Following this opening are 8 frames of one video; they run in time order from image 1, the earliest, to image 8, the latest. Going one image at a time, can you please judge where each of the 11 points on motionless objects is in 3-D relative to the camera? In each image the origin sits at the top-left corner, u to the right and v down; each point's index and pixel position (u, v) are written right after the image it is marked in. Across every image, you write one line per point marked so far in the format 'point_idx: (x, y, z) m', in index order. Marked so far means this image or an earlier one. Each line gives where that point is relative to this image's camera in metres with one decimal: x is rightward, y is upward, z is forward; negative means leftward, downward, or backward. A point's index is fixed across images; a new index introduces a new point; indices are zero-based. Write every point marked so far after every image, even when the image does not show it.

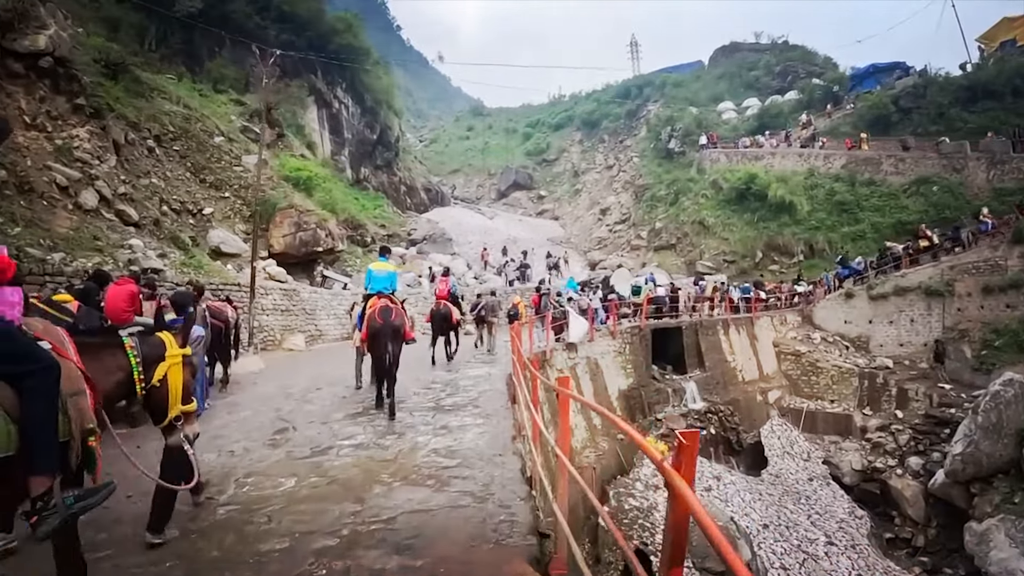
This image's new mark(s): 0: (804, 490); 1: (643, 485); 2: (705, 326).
0: (+7.5, -5.1, +16.2) m
1: (+2.5, -3.8, +12.2) m
2: (+6.0, -1.2, +19.5) m
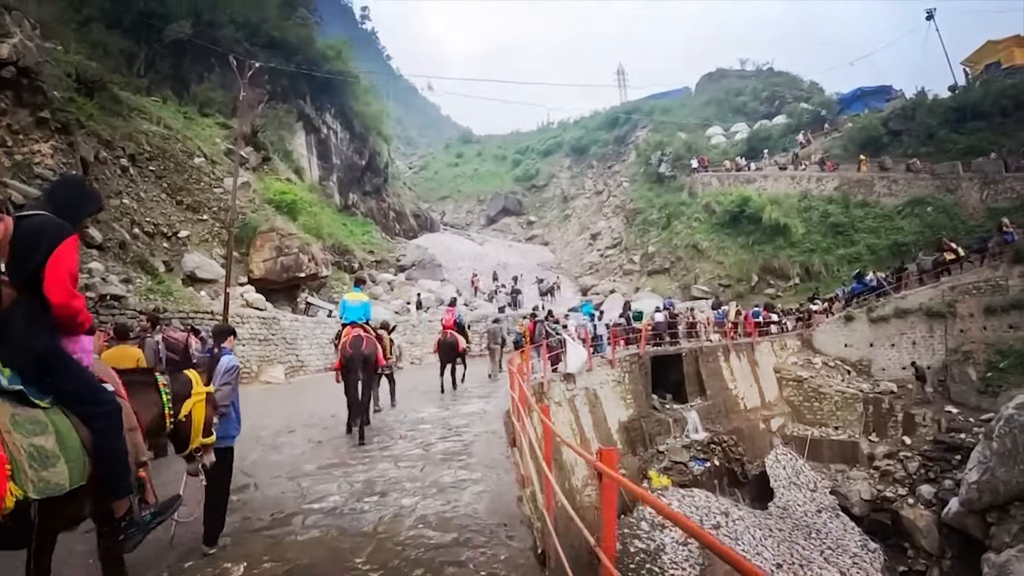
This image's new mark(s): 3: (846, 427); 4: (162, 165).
0: (+7.3, -5.7, +15.4) m
1: (+2.5, -4.3, +11.4) m
2: (+5.8, -1.9, +18.8) m
3: (+10.5, -4.4, +19.8) m
4: (-9.7, +3.5, +17.3) m
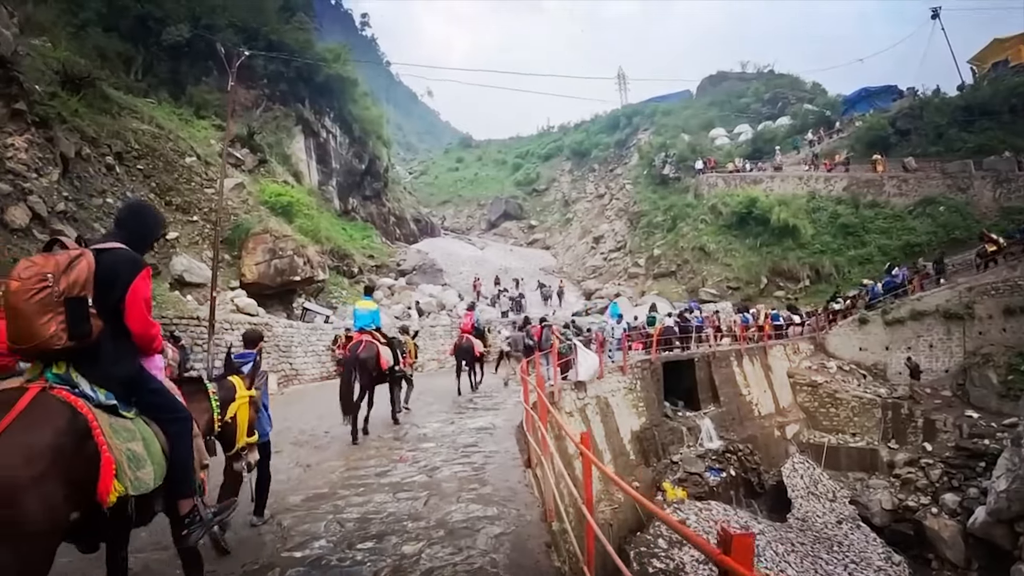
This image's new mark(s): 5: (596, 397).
0: (+7.5, -5.7, +14.7) m
1: (+2.6, -4.3, +10.7) m
2: (+5.9, -2.0, +18.1) m
3: (+10.7, -4.4, +19.1) m
4: (-9.6, +3.3, +16.6) m
5: (+1.7, -2.2, +12.8) m
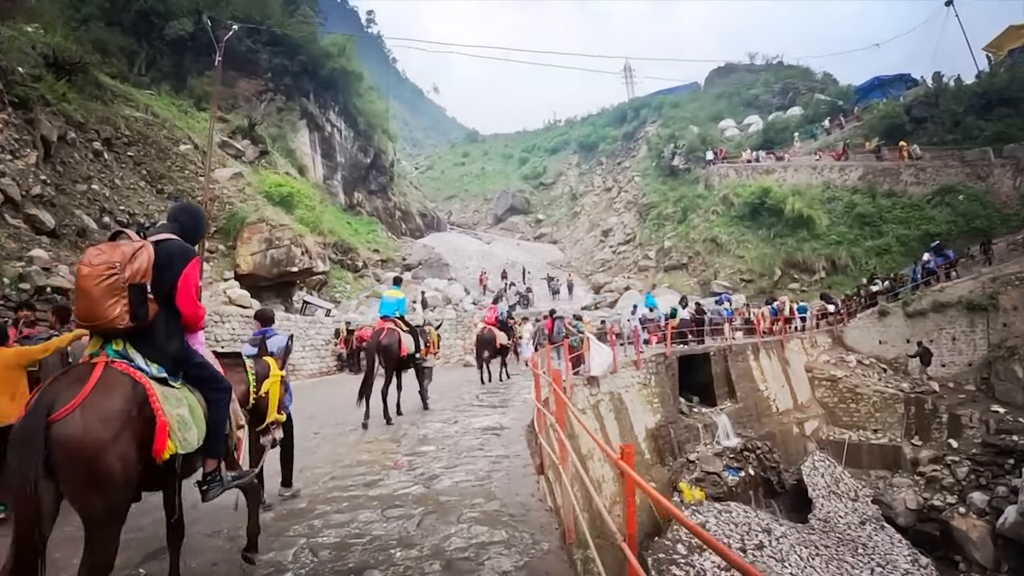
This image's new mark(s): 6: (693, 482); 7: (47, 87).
0: (+7.7, -5.5, +14.0) m
1: (+2.8, -4.2, +10.1) m
2: (+6.1, -1.7, +17.5) m
3: (+10.9, -4.2, +18.4) m
4: (-9.5, +3.5, +16.1) m
5: (+1.9, -2.0, +12.1) m
6: (+3.8, -4.1, +13.4) m
7: (-9.9, +4.3, +13.4) m
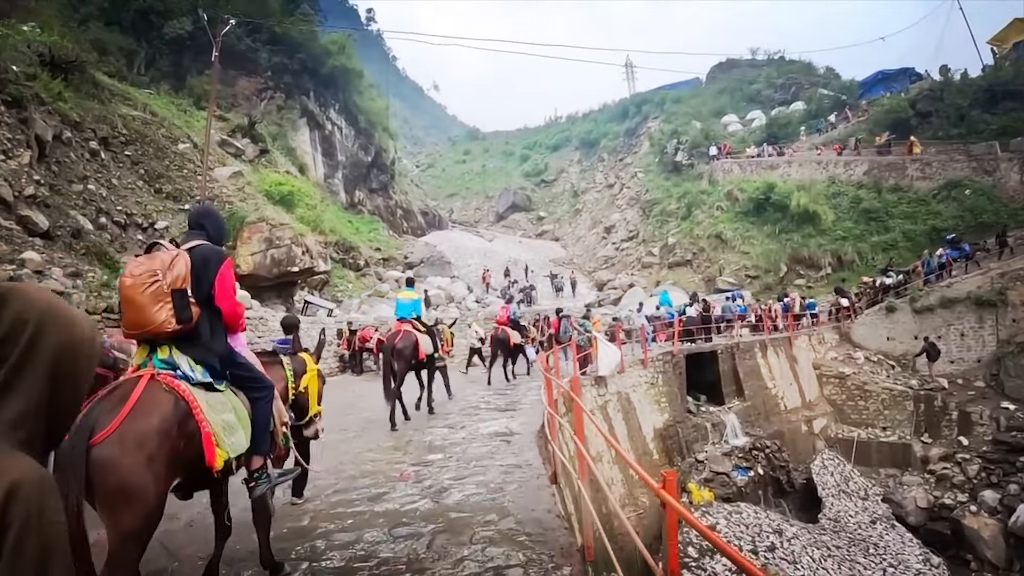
0: (+7.8, -5.4, +13.8) m
1: (+2.9, -4.1, +9.9) m
2: (+6.2, -1.7, +17.3) m
3: (+11.0, -4.0, +18.2) m
4: (-9.4, +3.5, +15.9) m
5: (+2.0, -2.0, +11.9) m
6: (+4.0, -4.1, +13.2) m
7: (-9.8, +4.2, +13.3) m
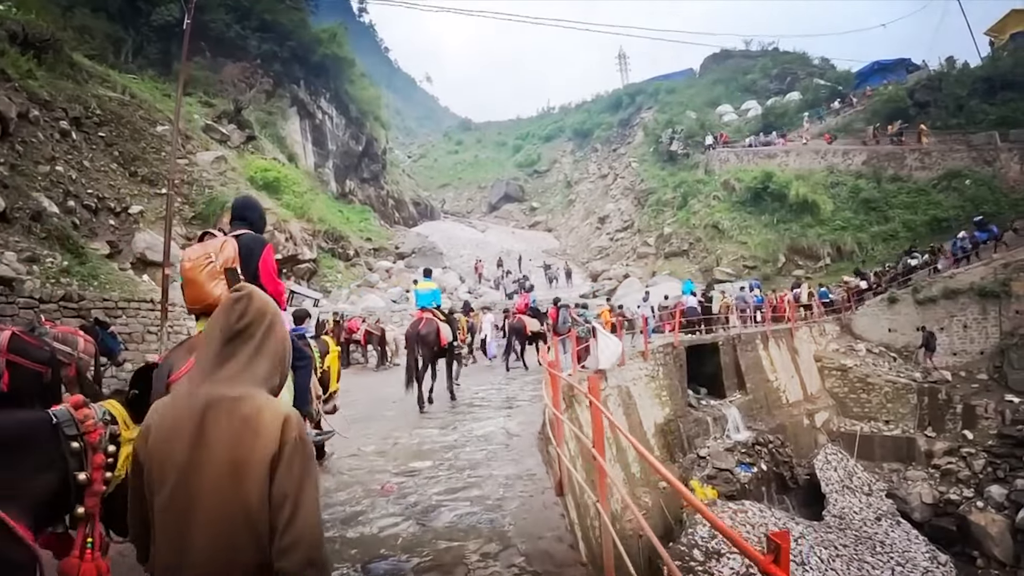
0: (+7.7, -5.2, +13.4) m
1: (+2.8, -3.9, +9.4) m
2: (+6.1, -1.4, +16.8) m
3: (+10.9, -3.8, +17.8) m
4: (-9.5, +3.7, +15.2) m
5: (+1.9, -1.8, +11.4) m
6: (+3.9, -3.8, +12.7) m
7: (-9.9, +4.5, +12.5) m
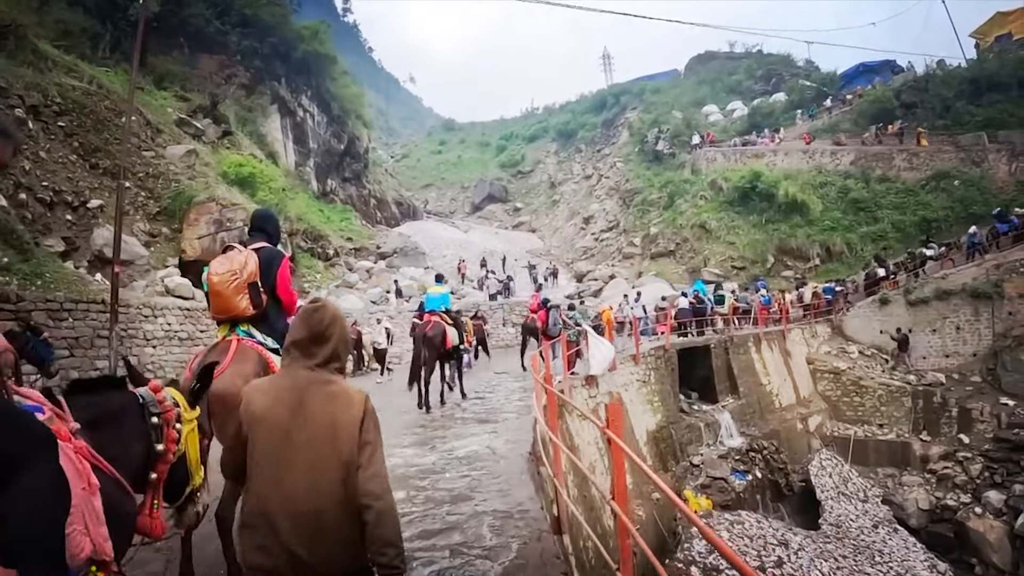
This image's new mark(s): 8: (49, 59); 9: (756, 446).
0: (+7.4, -5.2, +12.9) m
1: (+2.6, -3.9, +8.8) m
2: (+5.7, -1.4, +16.3) m
3: (+10.4, -3.8, +17.4) m
4: (-9.8, +3.7, +14.3) m
5: (+1.6, -1.8, +10.8) m
6: (+3.6, -3.8, +12.2) m
7: (-10.2, +4.5, +11.6) m
8: (-11.2, +5.5, +15.1) m
9: (+5.6, -3.6, +14.5) m
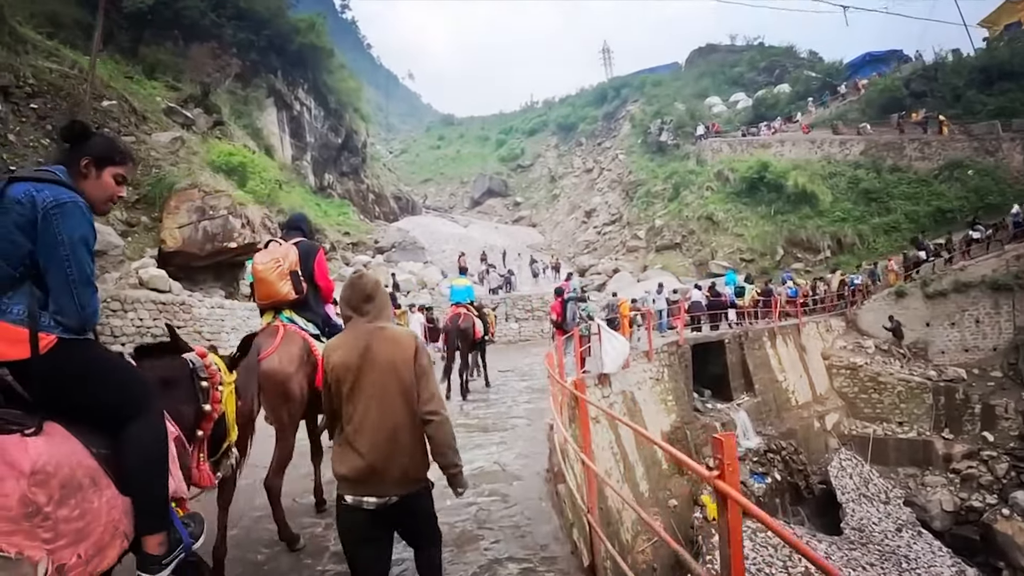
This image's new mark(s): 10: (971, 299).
0: (+7.5, -5.0, +12.2) m
1: (+2.7, -3.8, +8.1) m
2: (+5.8, -1.2, +15.5) m
3: (+10.5, -3.6, +16.7) m
4: (-9.8, +3.8, +13.5) m
5: (+1.7, -1.6, +10.0) m
6: (+3.7, -3.7, +11.4) m
7: (-10.1, +4.6, +10.8) m
8: (-11.1, +5.7, +14.3) m
9: (+5.7, -3.4, +13.8) m
10: (+13.6, -0.3, +18.8) m
